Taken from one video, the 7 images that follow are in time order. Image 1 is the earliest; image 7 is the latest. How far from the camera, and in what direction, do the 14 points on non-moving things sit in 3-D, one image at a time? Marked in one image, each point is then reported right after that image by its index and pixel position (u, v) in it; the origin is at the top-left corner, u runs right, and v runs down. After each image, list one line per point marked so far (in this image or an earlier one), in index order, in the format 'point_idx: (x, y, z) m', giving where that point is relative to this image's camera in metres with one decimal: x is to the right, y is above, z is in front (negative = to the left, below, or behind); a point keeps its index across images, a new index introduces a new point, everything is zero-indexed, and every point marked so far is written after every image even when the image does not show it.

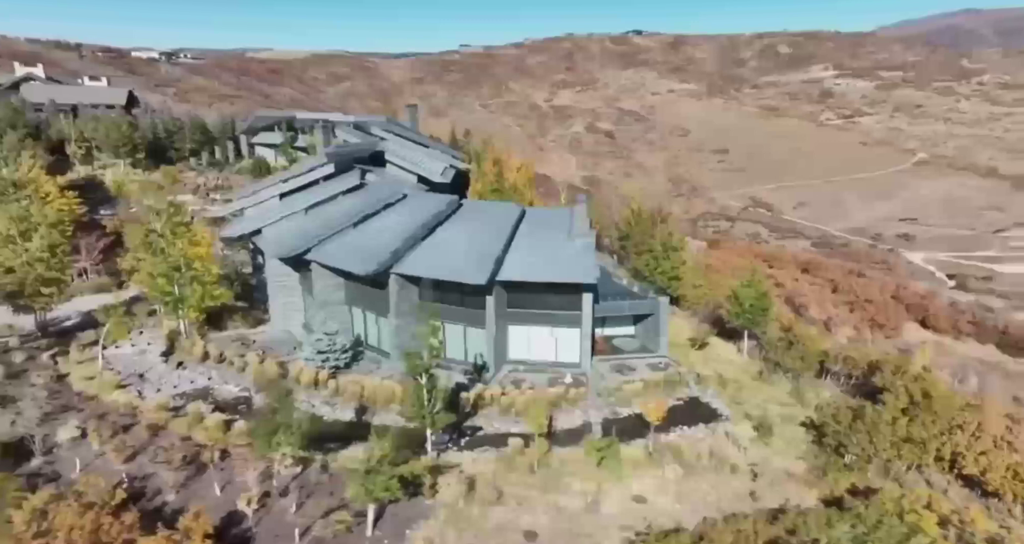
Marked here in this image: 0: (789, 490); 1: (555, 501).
0: (+7.6, -5.9, +17.9) m
1: (+1.1, -5.6, +16.1) m
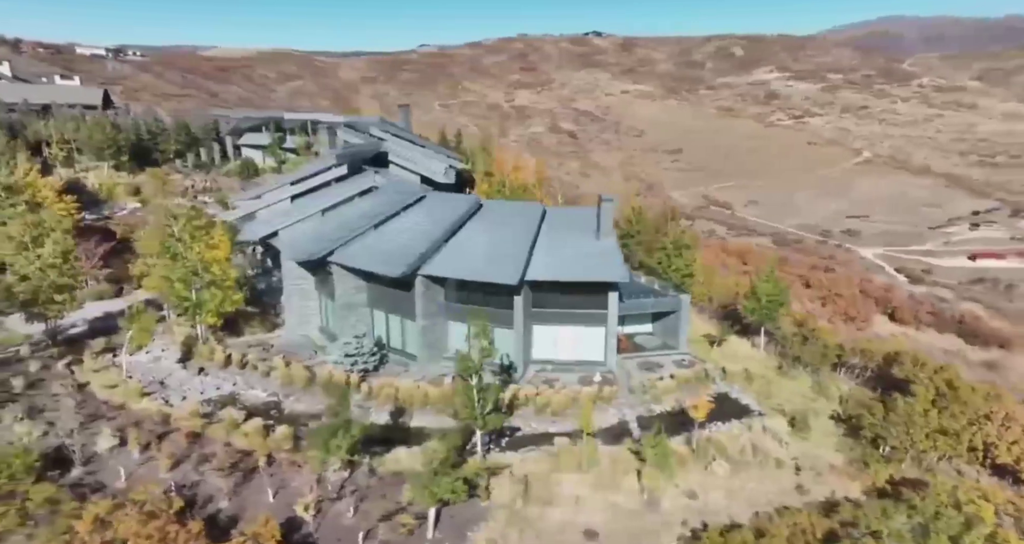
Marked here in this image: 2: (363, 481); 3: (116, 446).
0: (+8.8, -5.8, +18.1) m
1: (+2.5, -5.5, +16.1) m
2: (-3.6, -5.2, +16.2) m
3: (-10.4, -4.6, +17.4) m
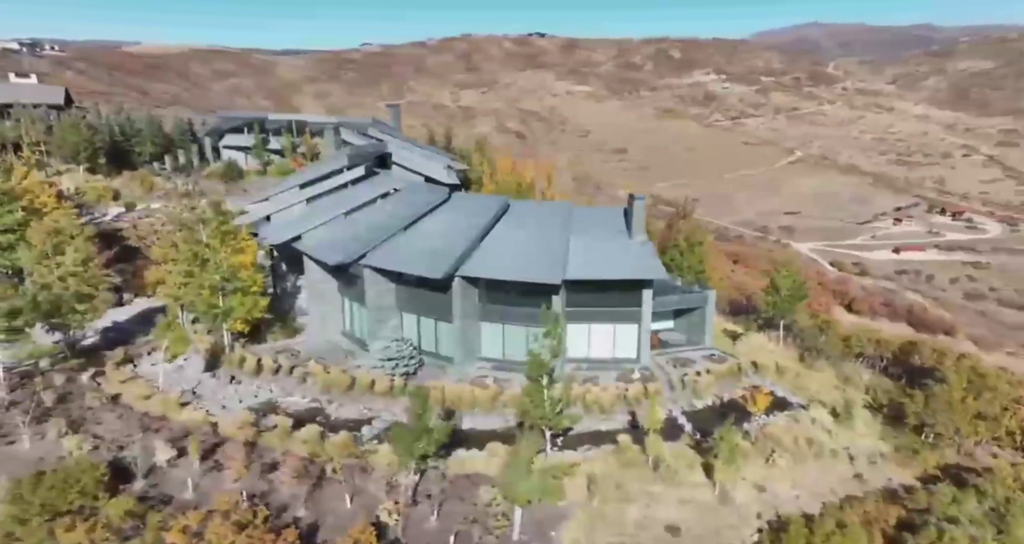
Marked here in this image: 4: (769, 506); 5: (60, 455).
0: (+10.5, -5.6, +18.6) m
1: (+4.3, -5.5, +16.2) m
2: (-1.8, -5.2, +16.1) m
3: (-8.6, -4.7, +16.9) m
4: (+6.2, -5.7, +16.1) m
5: (-11.6, -4.7, +17.0) m
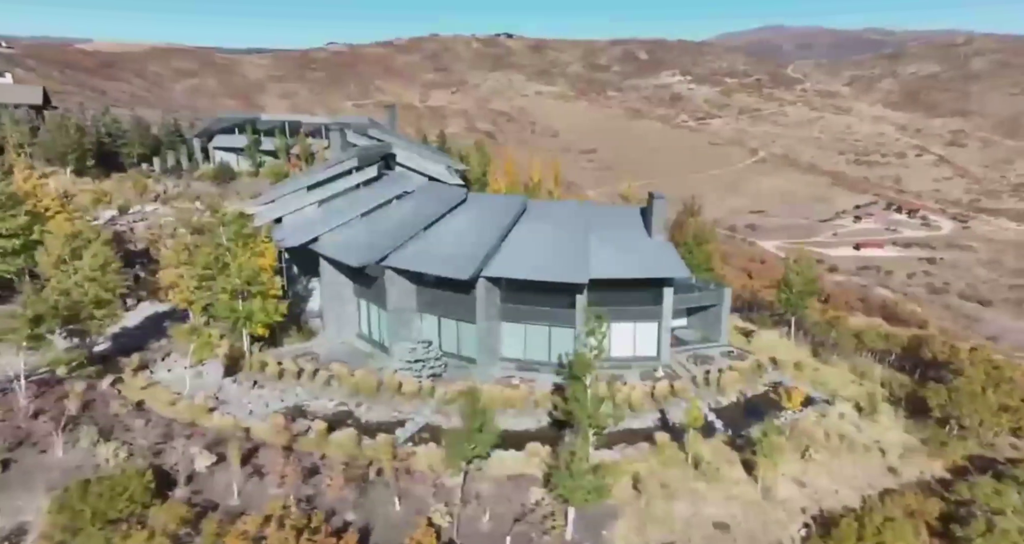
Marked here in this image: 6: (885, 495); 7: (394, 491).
0: (+11.6, -5.5, +18.9) m
1: (+5.4, -5.4, +16.4) m
2: (-0.7, -5.3, +16.1) m
3: (-7.5, -4.8, +16.7) m
4: (+7.4, -5.6, +16.3) m
5: (-10.5, -4.8, +16.7) m
6: (+9.4, -5.6, +16.7) m
7: (-2.8, -5.3, +15.9) m
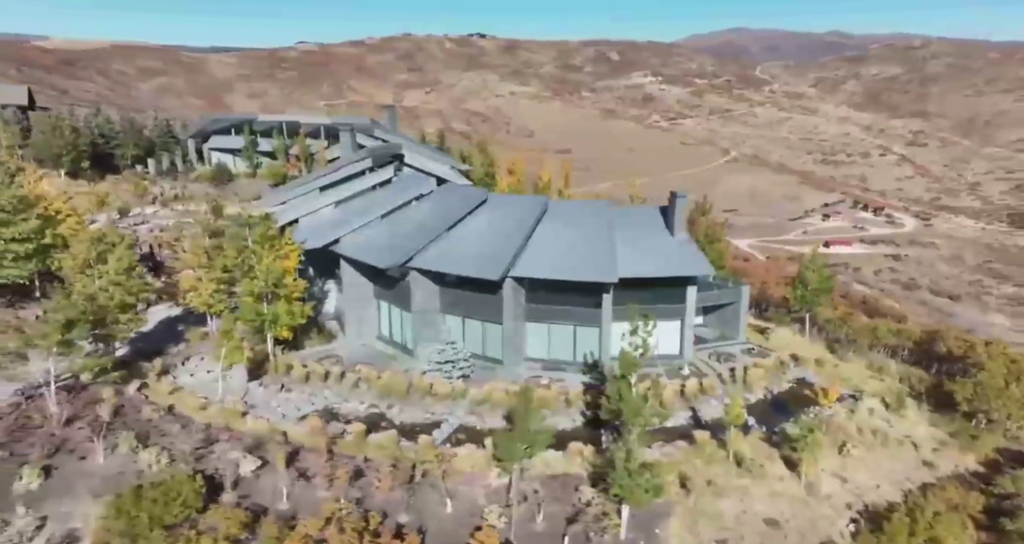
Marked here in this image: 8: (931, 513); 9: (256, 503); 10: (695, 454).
0: (+12.7, -5.4, +19.1) m
1: (+6.6, -5.4, +16.5) m
2: (+0.5, -5.3, +16.1) m
3: (-6.3, -4.9, +16.6) m
4: (+8.5, -5.6, +16.5) m
5: (-9.3, -4.9, +16.5) m
6: (+10.6, -5.6, +16.9) m
7: (-1.7, -5.3, +15.9) m
8: (+9.5, -5.5, +14.9) m
9: (-5.9, -5.4, +15.3) m
10: (+4.9, -4.8, +17.6) m
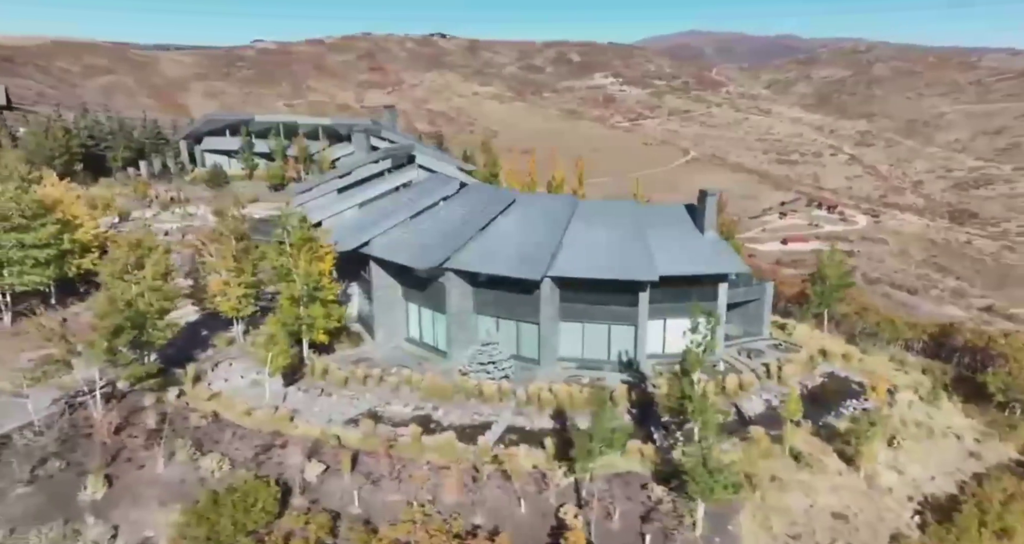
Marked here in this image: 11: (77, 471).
0: (+14.3, -5.2, +19.6) m
1: (+8.2, -5.3, +16.8) m
2: (+2.1, -5.3, +16.2) m
3: (-4.7, -5.0, +16.5) m
4: (+10.2, -5.5, +16.8) m
5: (-7.7, -5.1, +16.3) m
6: (+12.2, -5.4, +17.3) m
7: (0.0, -5.3, +16.0) m
8: (+11.2, -5.4, +15.3) m
9: (-4.2, -5.5, +15.2) m
10: (+6.5, -4.8, +17.8) m
11: (-10.9, -5.0, +16.6) m
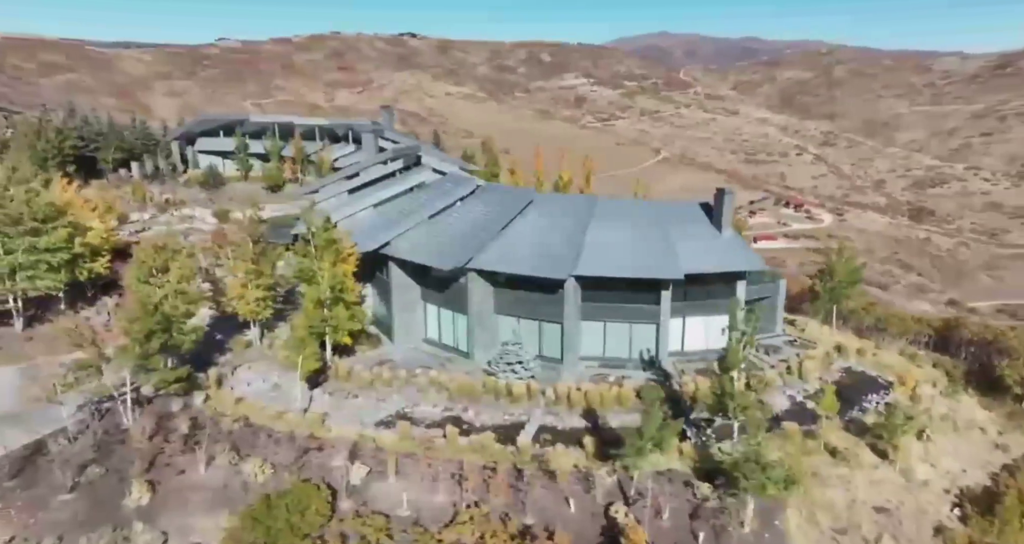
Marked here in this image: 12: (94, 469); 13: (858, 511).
0: (+15.3, -5.1, +20.0) m
1: (+9.3, -5.2, +17.1) m
2: (+3.2, -5.3, +16.3) m
3: (-3.6, -5.0, +16.5) m
4: (+11.3, -5.4, +17.1) m
5: (-6.6, -5.2, +16.2) m
6: (+13.3, -5.3, +17.7) m
7: (+1.1, -5.4, +16.0) m
8: (+12.3, -5.3, +15.6) m
9: (-3.1, -5.5, +15.2) m
10: (+7.6, -4.7, +18.0) m
11: (-9.8, -5.1, +16.4) m
12: (-10.6, -5.0, +16.7) m
13: (+8.2, -5.7, +15.6) m
